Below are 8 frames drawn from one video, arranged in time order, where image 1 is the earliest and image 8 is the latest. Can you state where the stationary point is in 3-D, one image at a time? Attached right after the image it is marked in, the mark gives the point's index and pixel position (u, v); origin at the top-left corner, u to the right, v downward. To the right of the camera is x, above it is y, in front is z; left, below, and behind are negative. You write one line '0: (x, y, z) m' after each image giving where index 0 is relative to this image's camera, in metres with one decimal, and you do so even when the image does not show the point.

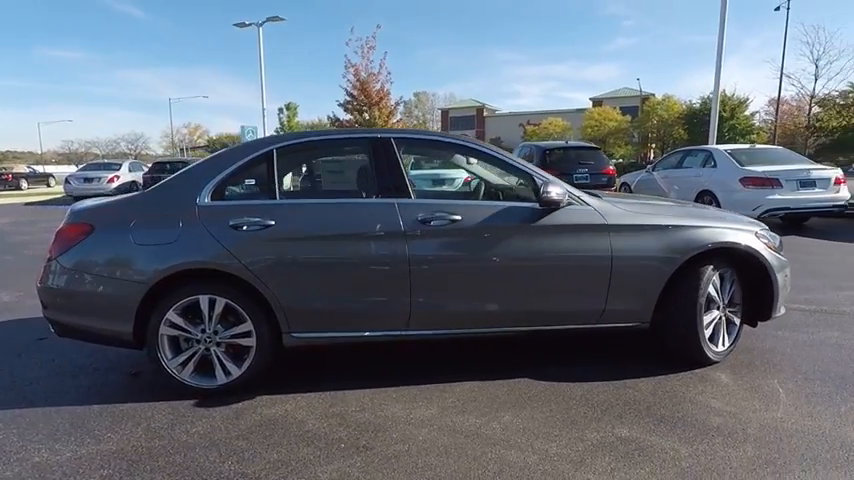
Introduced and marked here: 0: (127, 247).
0: (-1.9, -0.1, +3.1) m
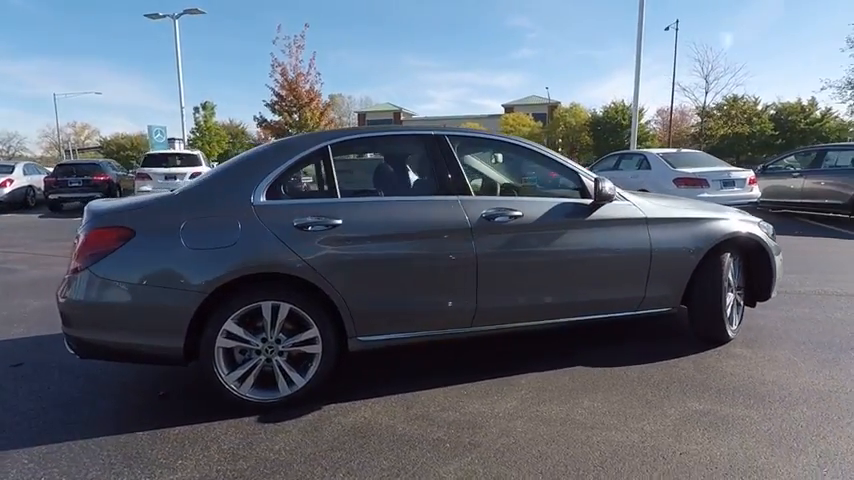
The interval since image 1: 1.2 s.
0: (-1.4, -0.1, +2.8) m
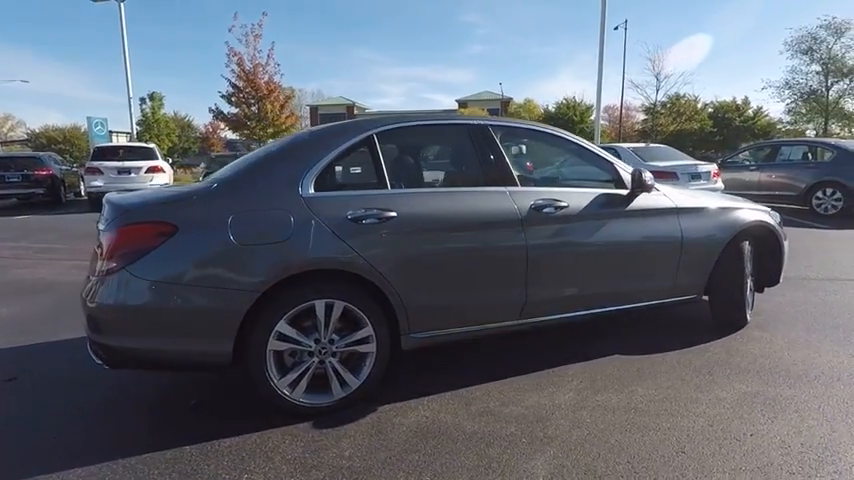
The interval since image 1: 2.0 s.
0: (-1.1, -0.1, +2.6) m
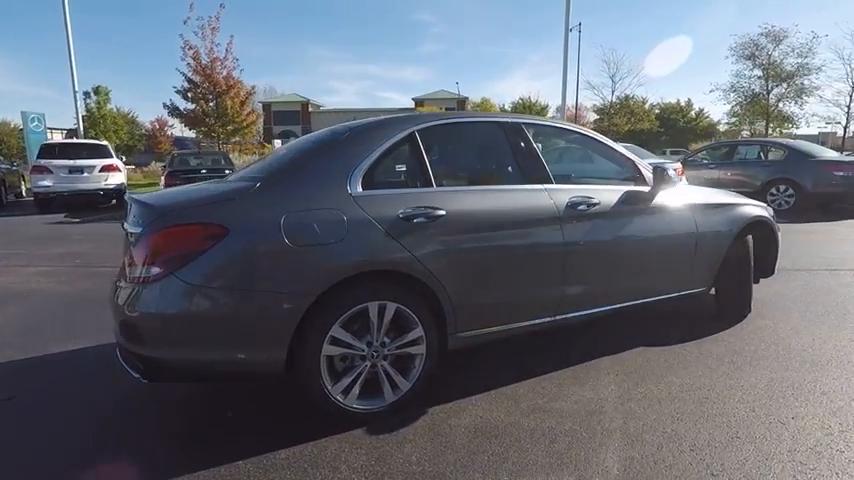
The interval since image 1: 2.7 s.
0: (-0.7, -0.1, +2.5) m
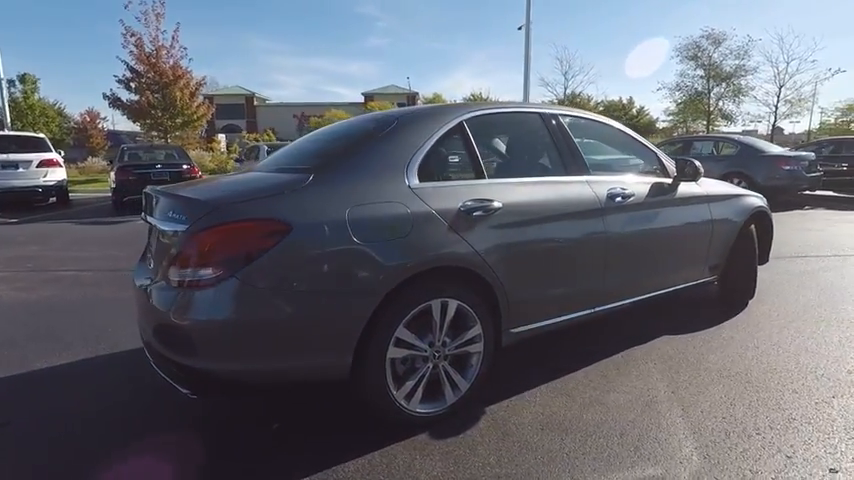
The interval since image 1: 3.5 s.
0: (-0.4, 0.0, +2.3) m
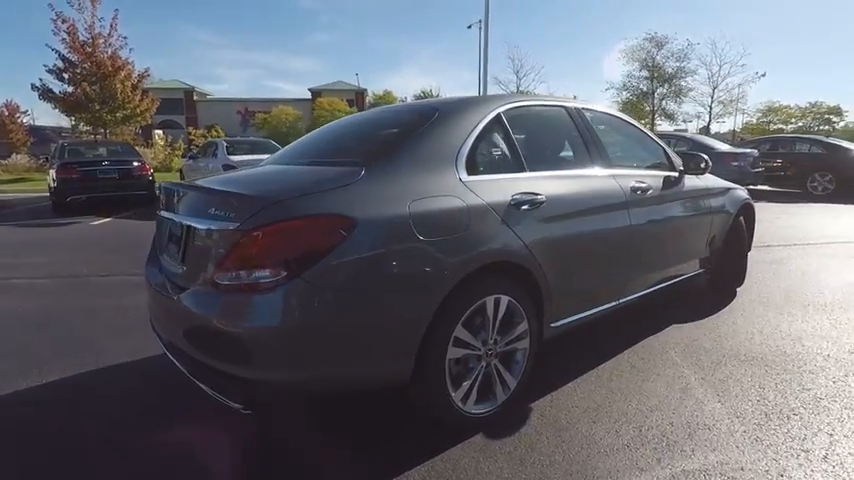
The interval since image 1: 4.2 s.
0: (-0.1, 0.0, +2.2) m
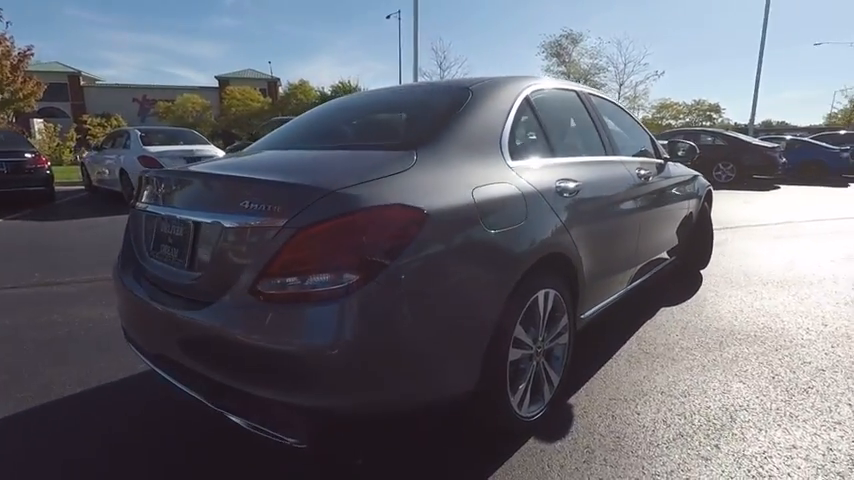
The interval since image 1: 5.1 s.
0: (+0.2, 0.0, +1.9) m
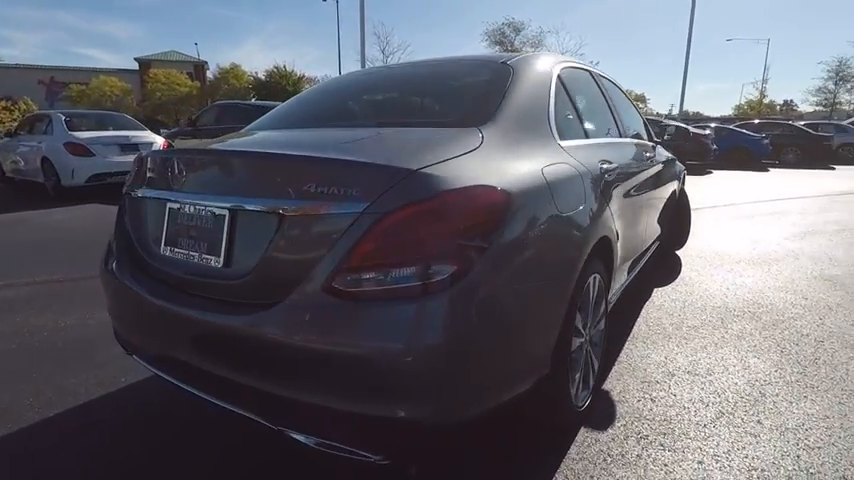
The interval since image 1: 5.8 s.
0: (+0.4, +0.1, +1.8) m
